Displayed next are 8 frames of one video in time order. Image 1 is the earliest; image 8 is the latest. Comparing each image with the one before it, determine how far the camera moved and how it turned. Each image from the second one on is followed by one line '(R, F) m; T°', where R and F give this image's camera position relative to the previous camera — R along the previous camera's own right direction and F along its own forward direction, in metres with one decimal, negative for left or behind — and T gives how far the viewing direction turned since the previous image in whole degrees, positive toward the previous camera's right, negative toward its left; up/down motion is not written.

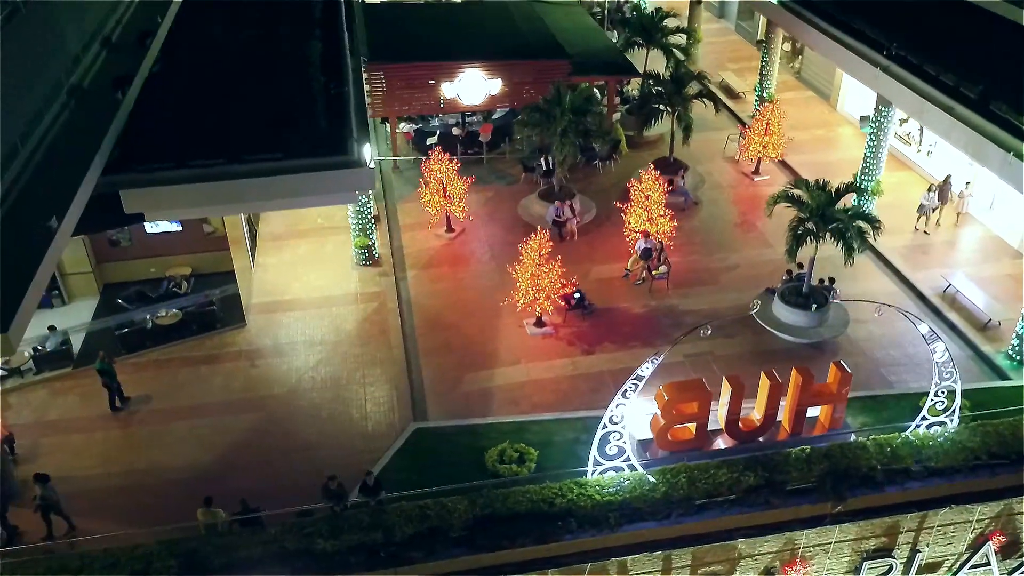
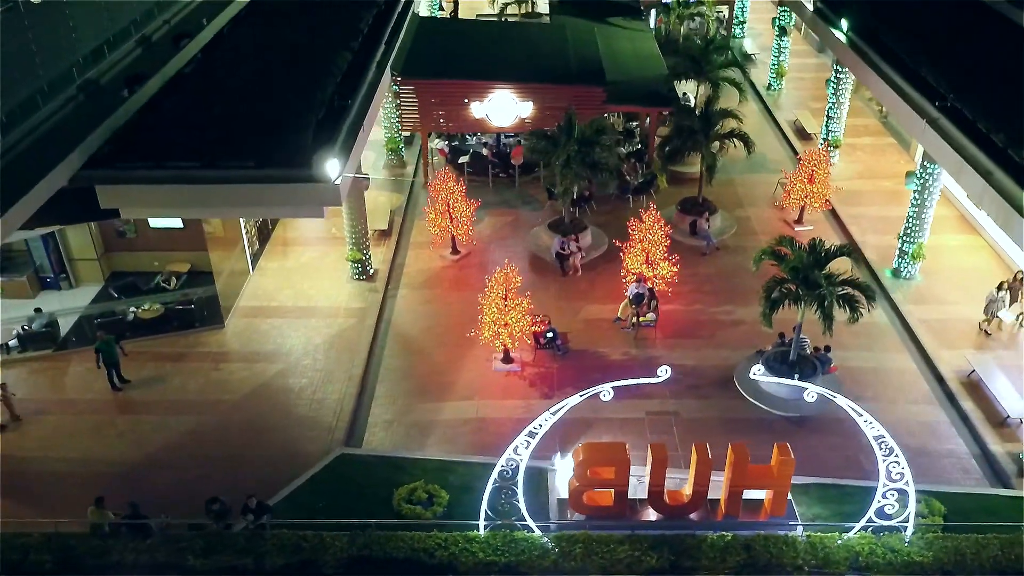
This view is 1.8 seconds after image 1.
(+3.2, +0.9) m; -9°
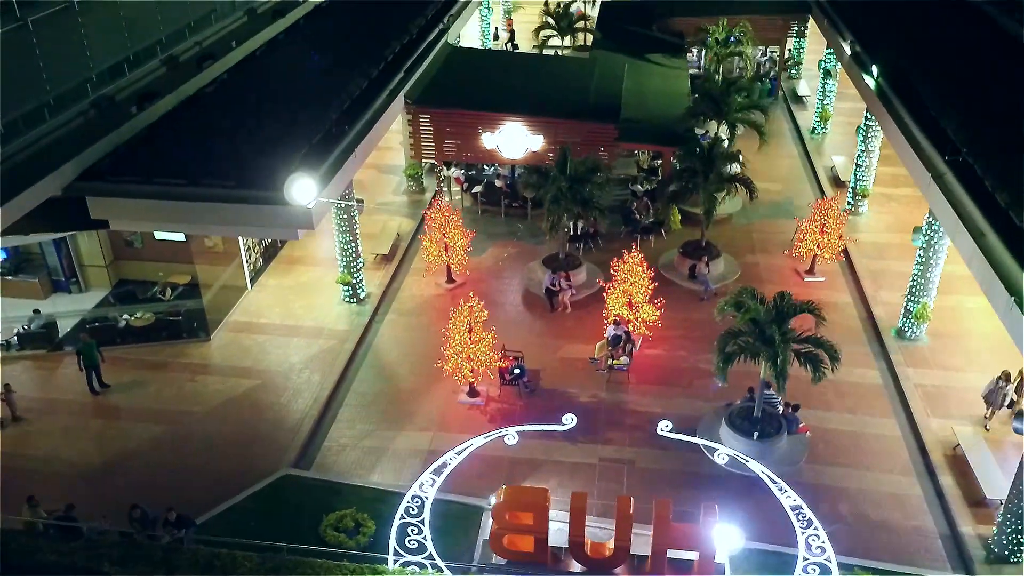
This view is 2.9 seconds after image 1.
(+2.3, +0.3) m; -6°
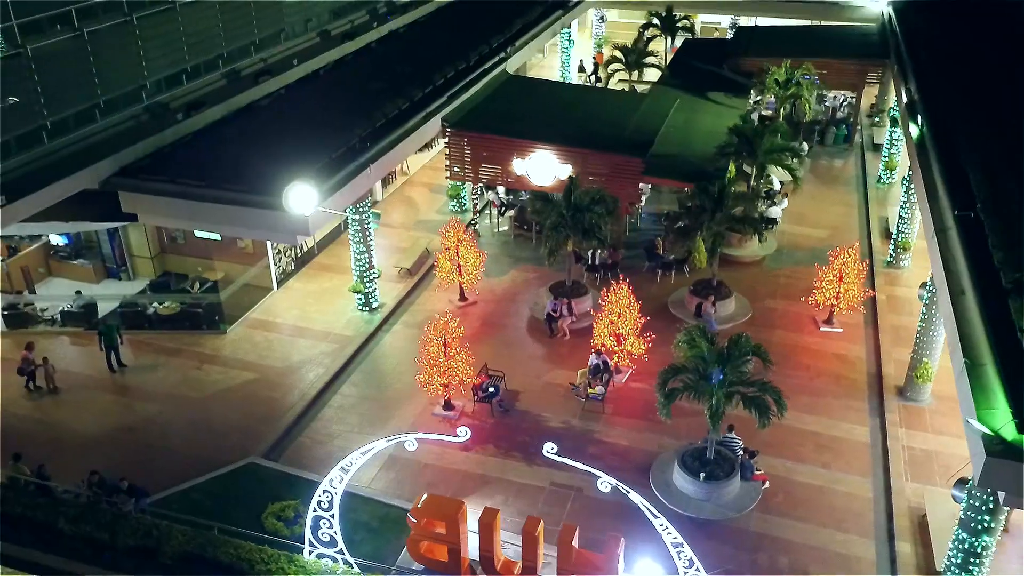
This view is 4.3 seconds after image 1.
(+2.8, -0.2) m; -9°
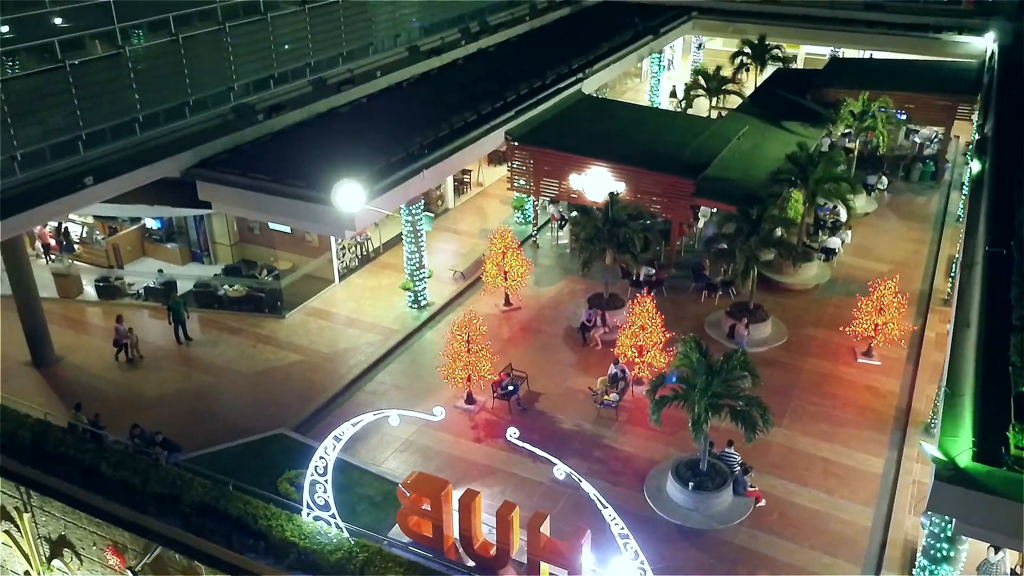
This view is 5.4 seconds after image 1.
(+1.9, -0.7) m; -8°
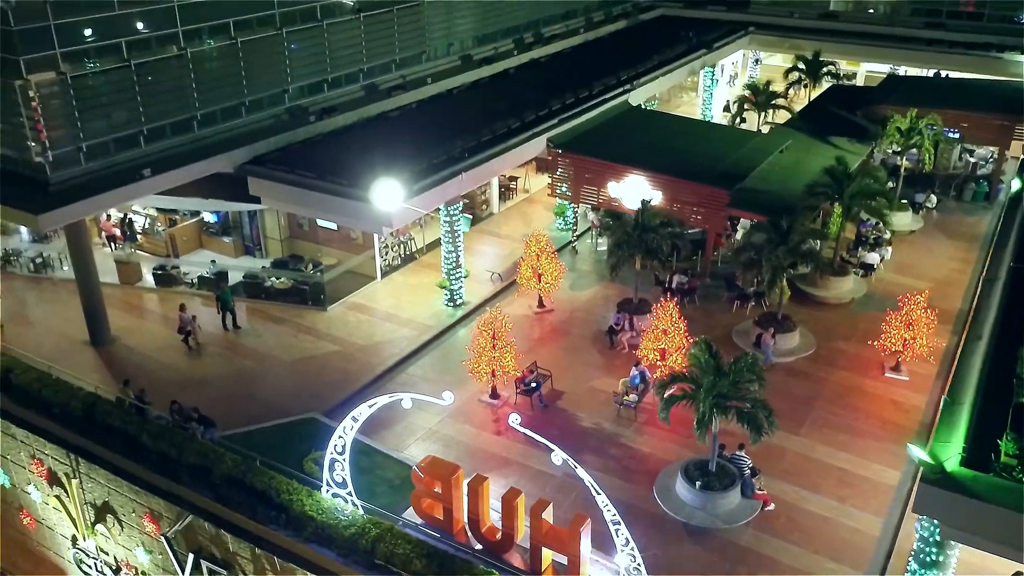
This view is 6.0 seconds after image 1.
(+0.8, -0.6) m; -4°
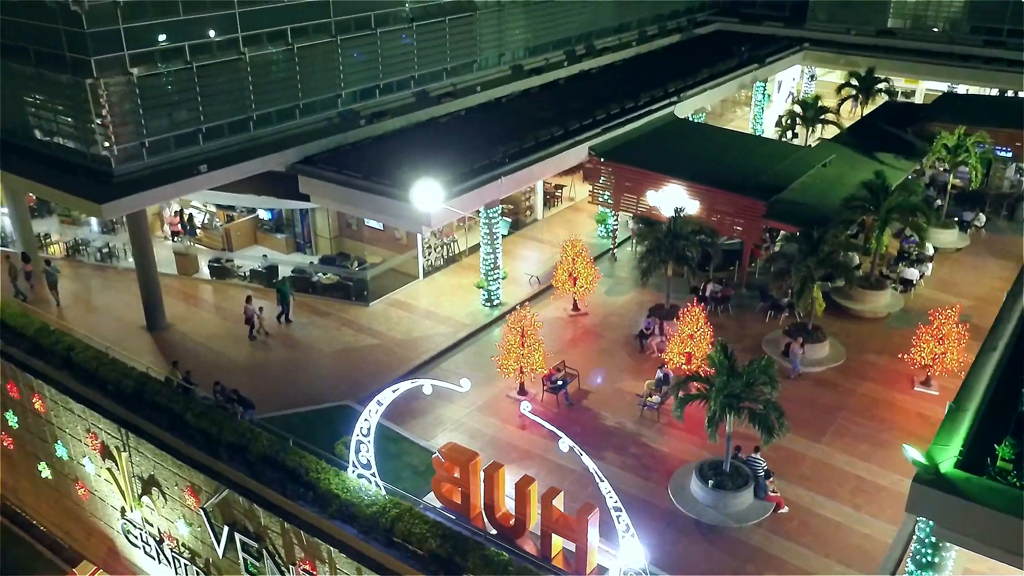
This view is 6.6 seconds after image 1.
(+0.7, -0.6) m; -4°
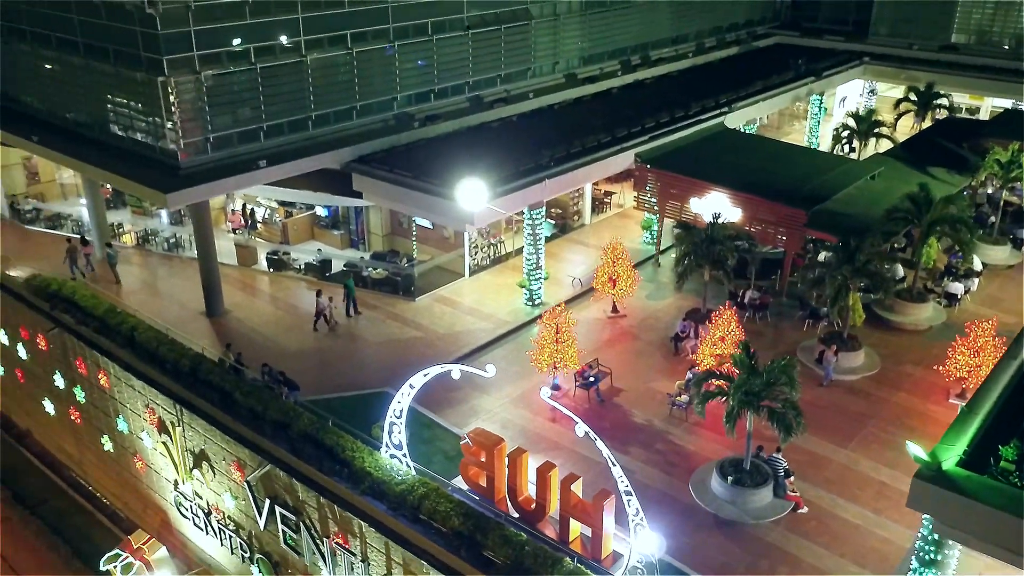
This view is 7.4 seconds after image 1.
(+0.6, -0.6) m; -4°
